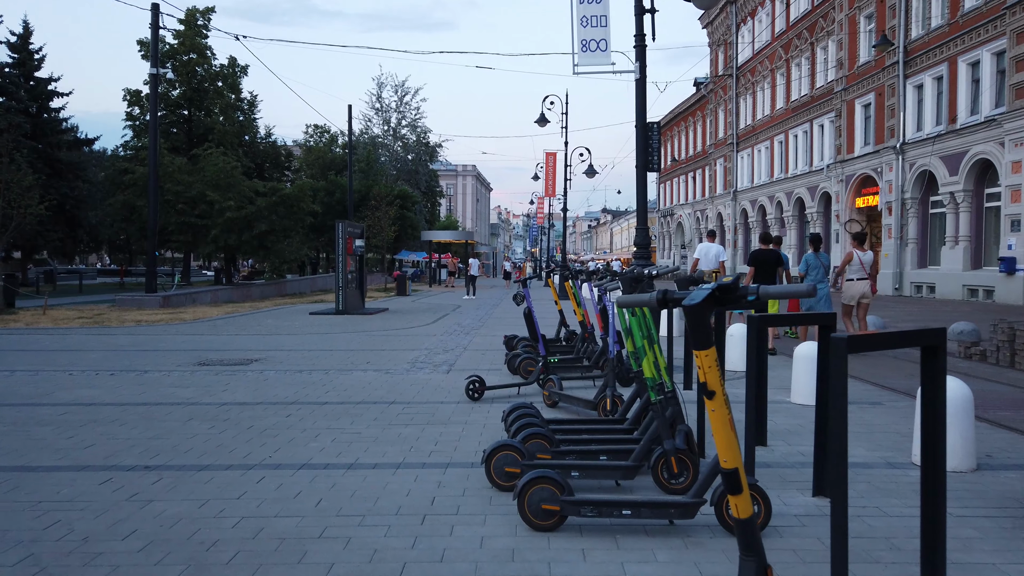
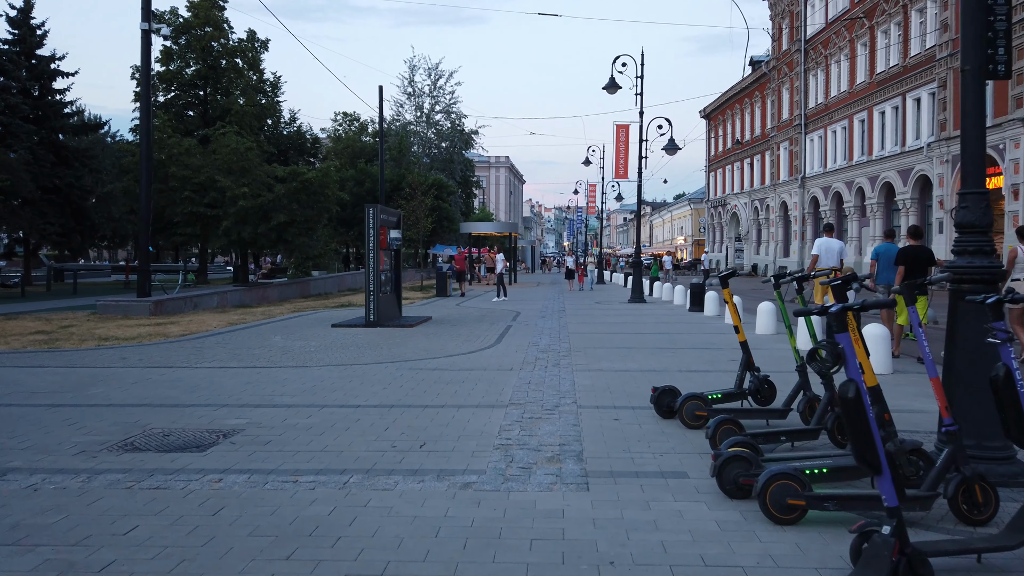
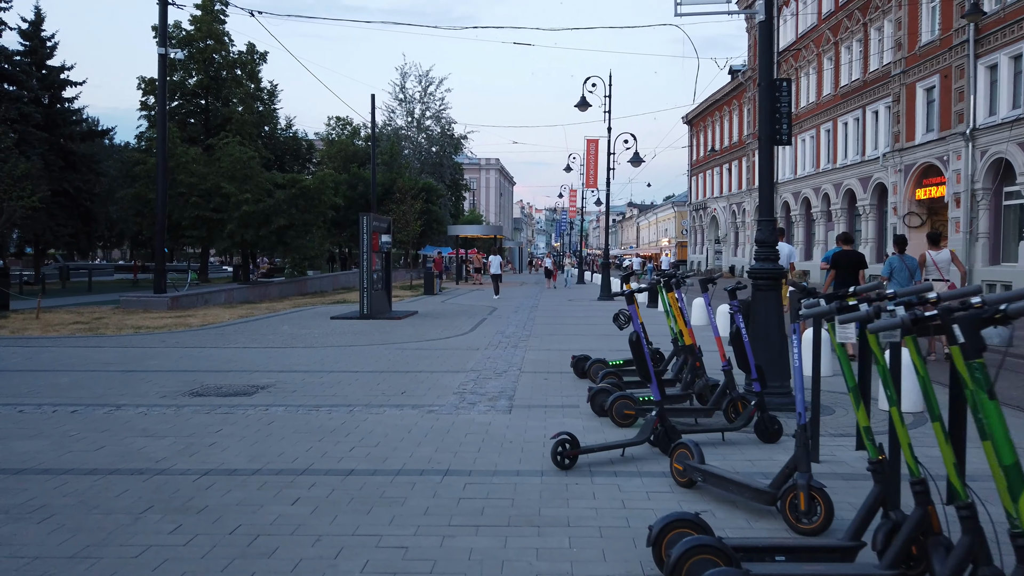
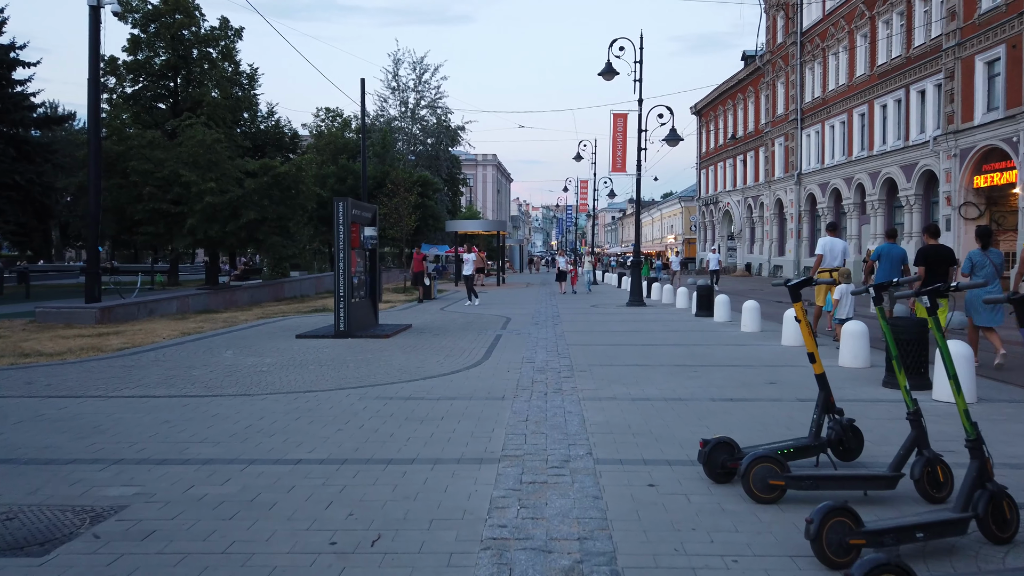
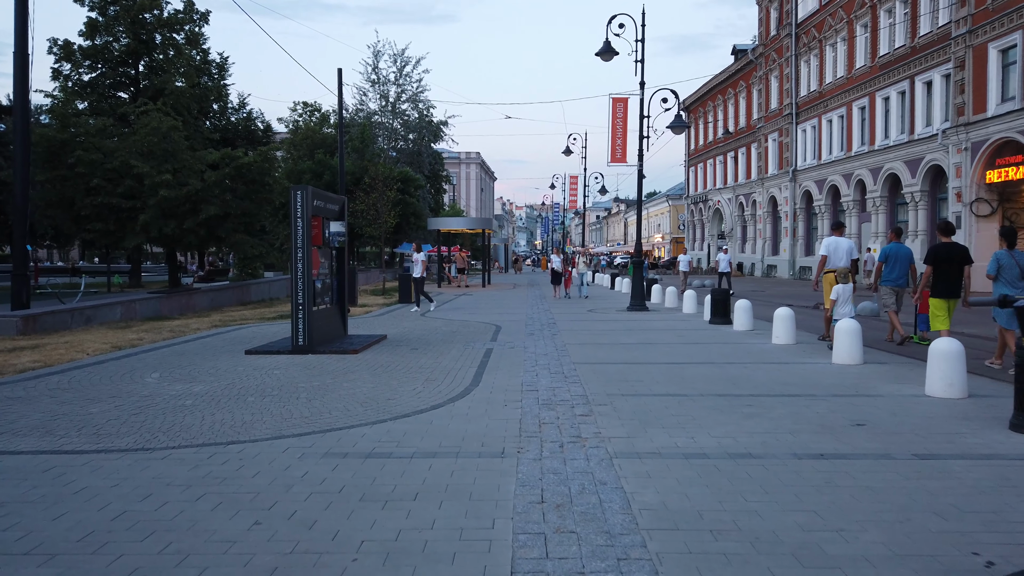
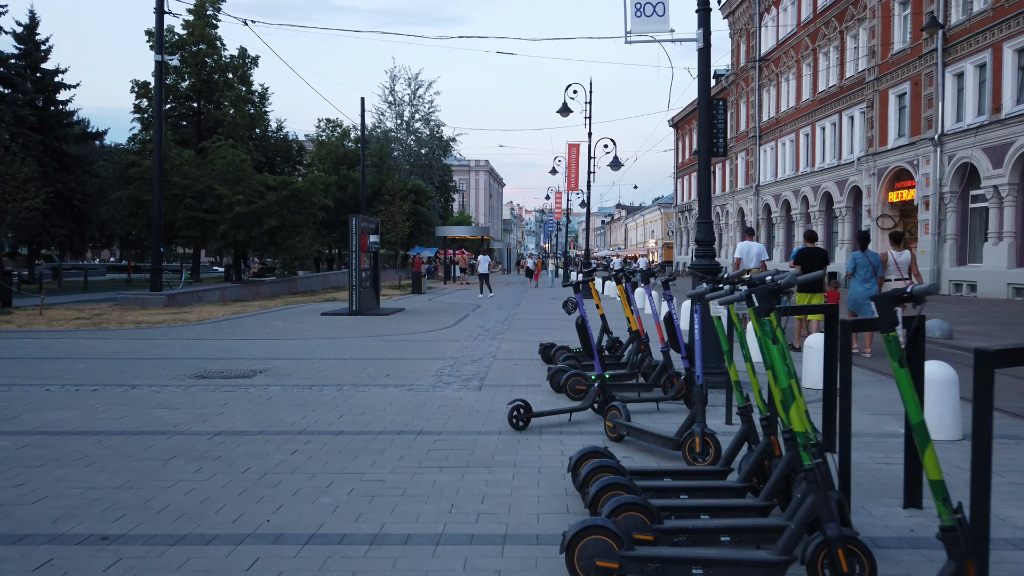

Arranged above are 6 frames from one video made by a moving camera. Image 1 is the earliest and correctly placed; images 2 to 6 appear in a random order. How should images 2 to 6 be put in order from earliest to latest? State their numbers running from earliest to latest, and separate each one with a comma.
6, 3, 2, 4, 5
